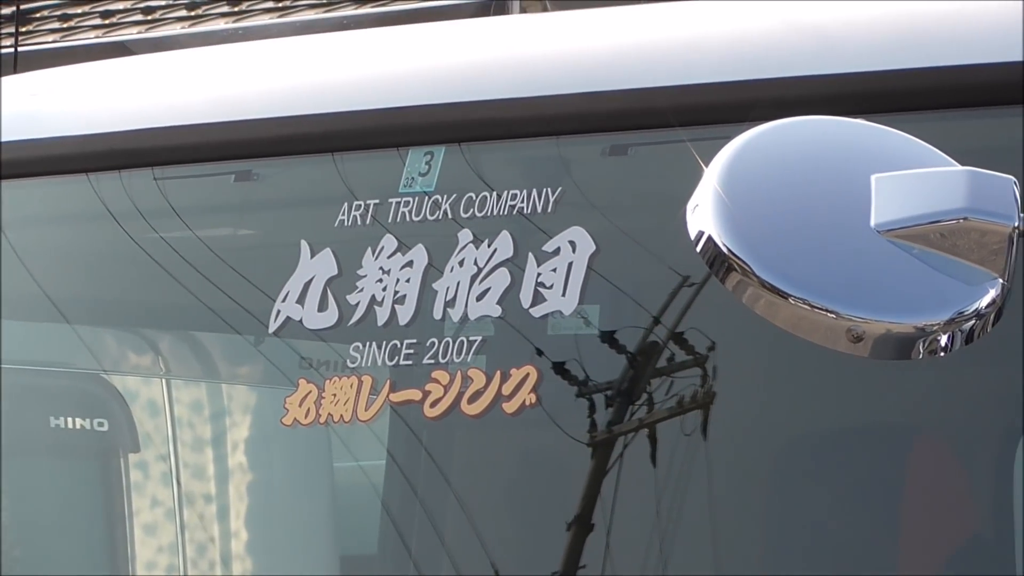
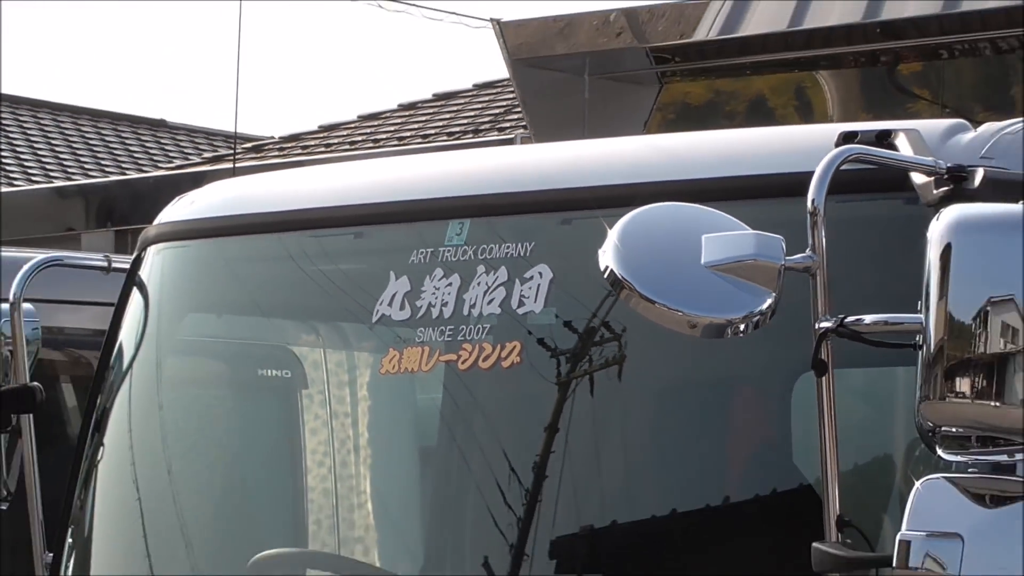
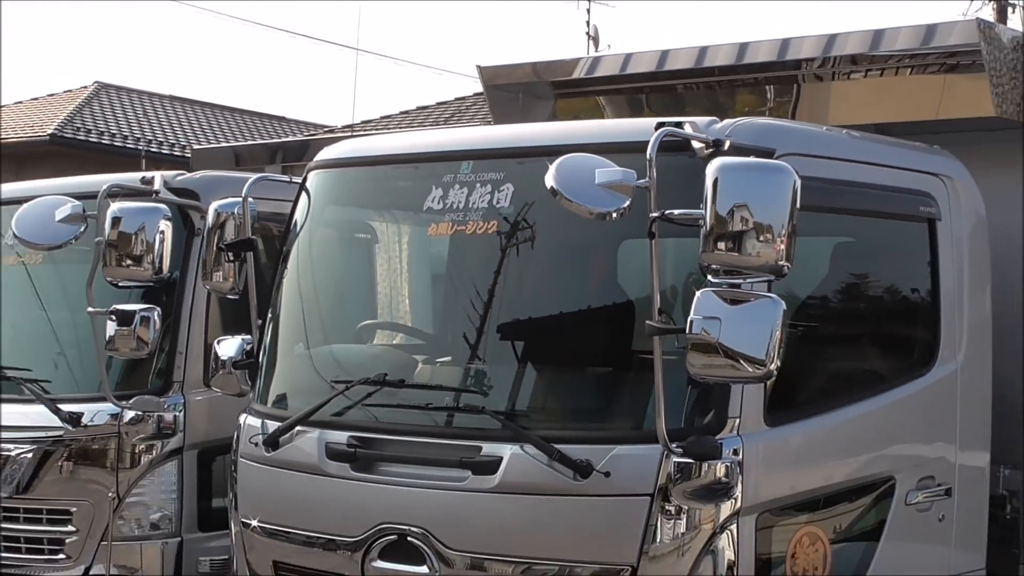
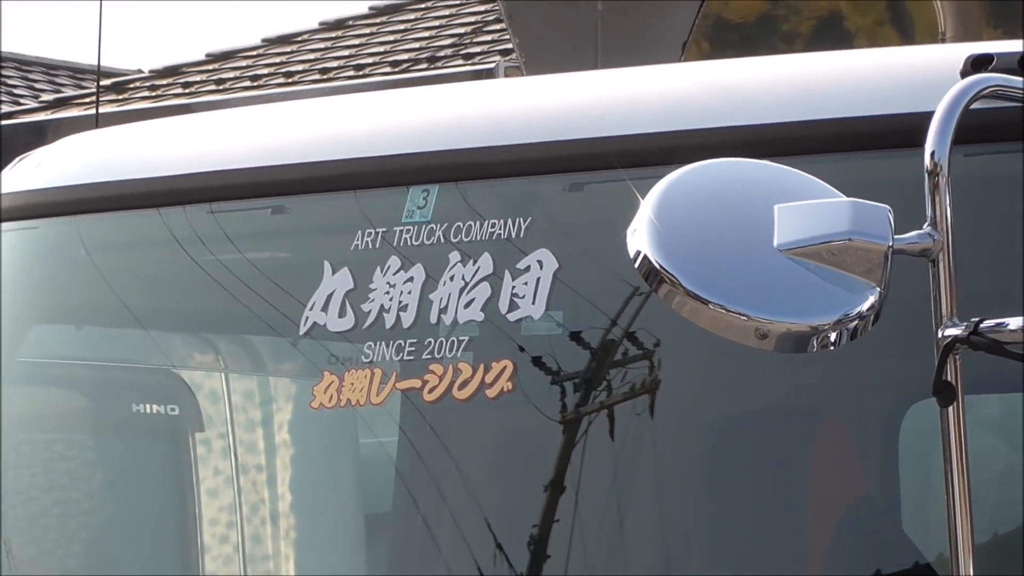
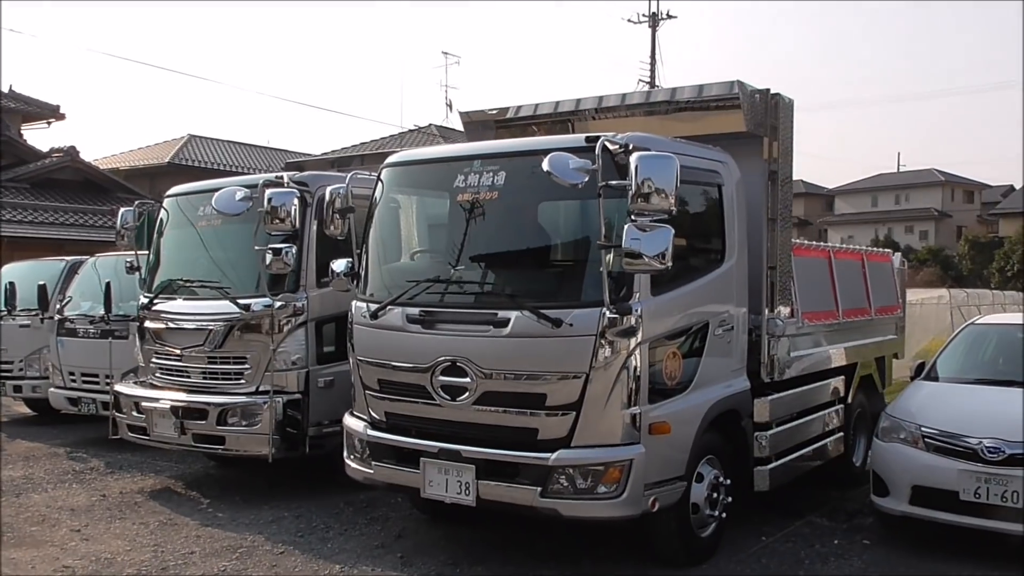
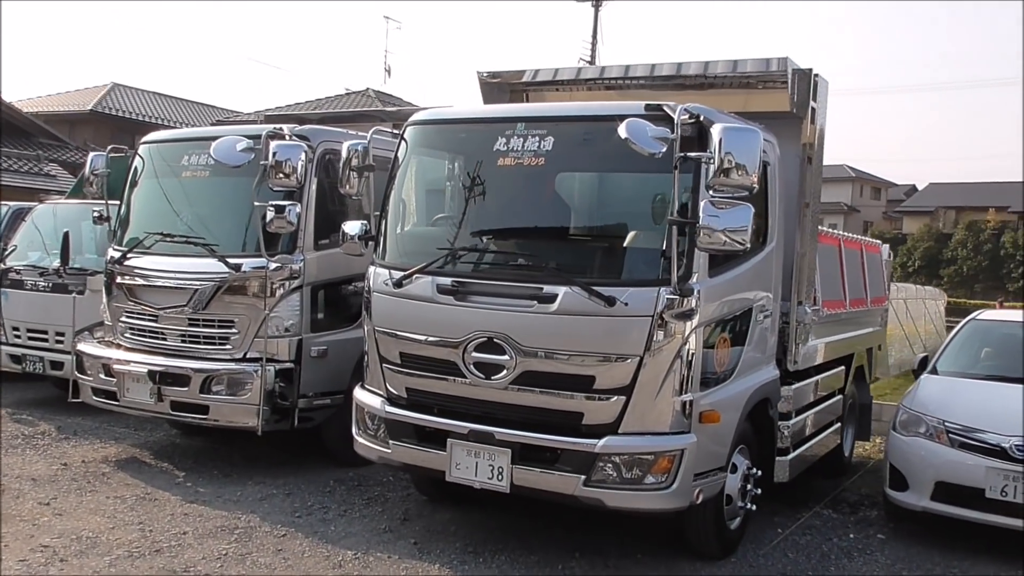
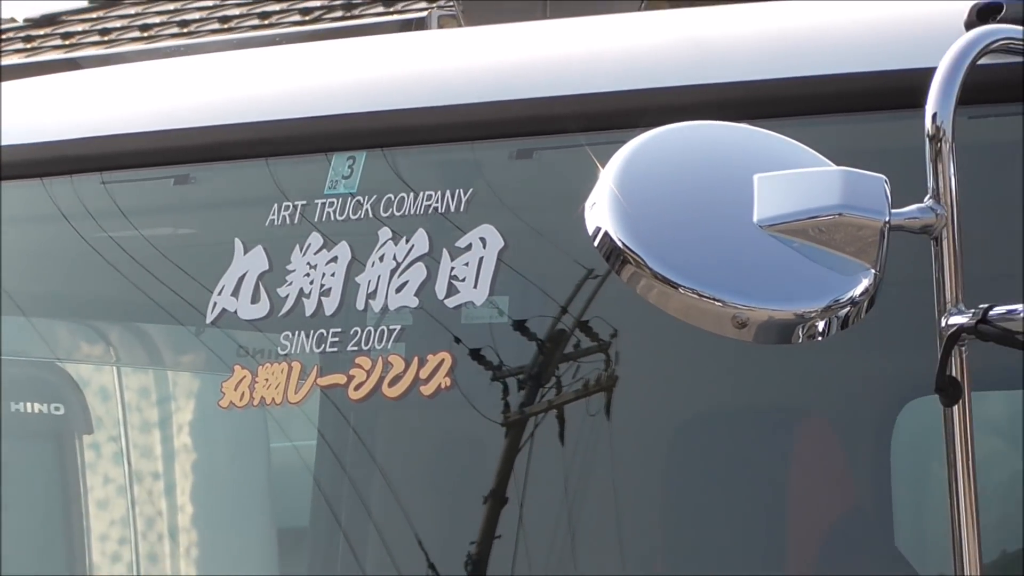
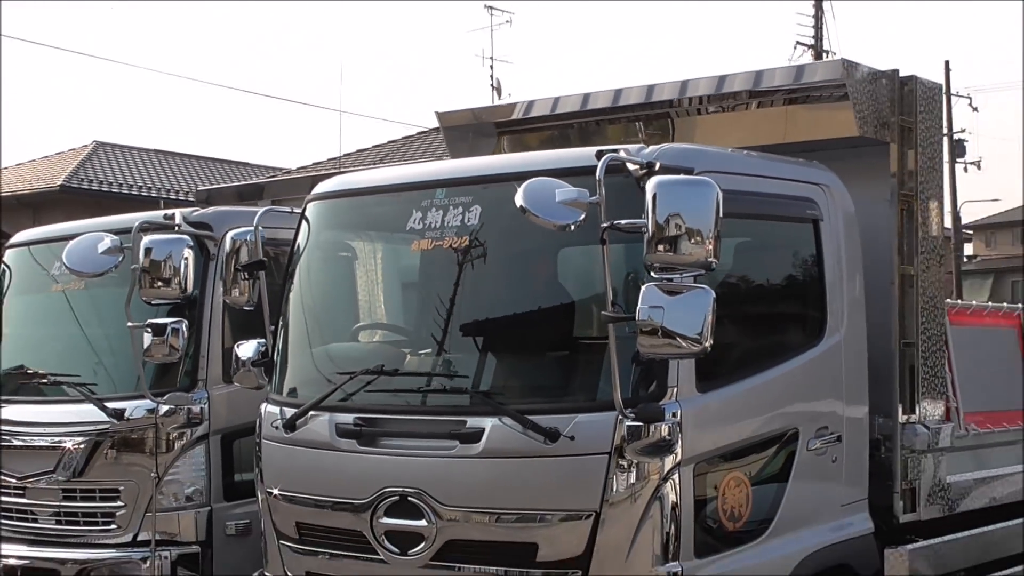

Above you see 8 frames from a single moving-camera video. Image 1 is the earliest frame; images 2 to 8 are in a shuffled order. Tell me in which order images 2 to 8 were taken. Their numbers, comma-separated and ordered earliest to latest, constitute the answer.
7, 4, 2, 3, 8, 5, 6
